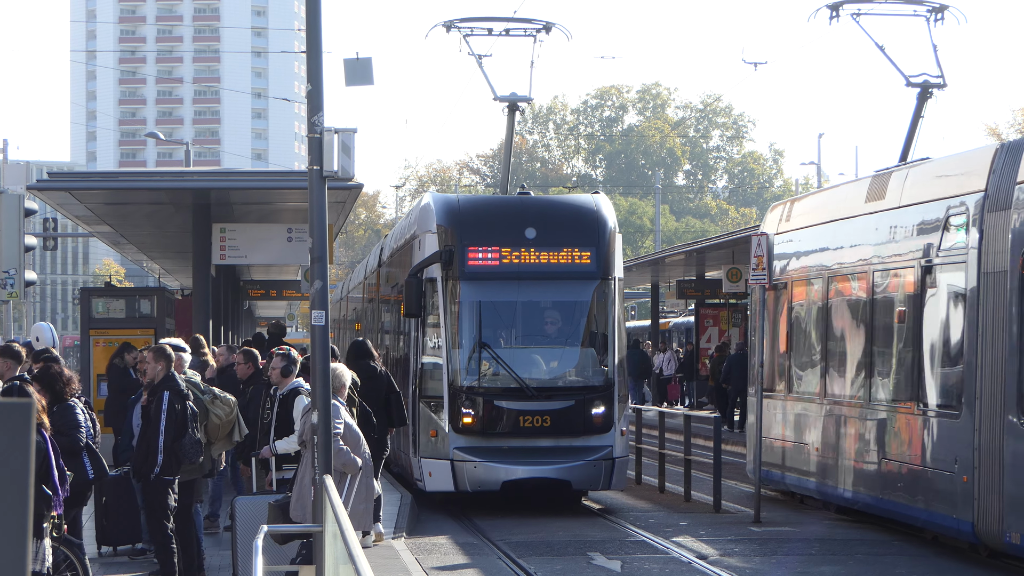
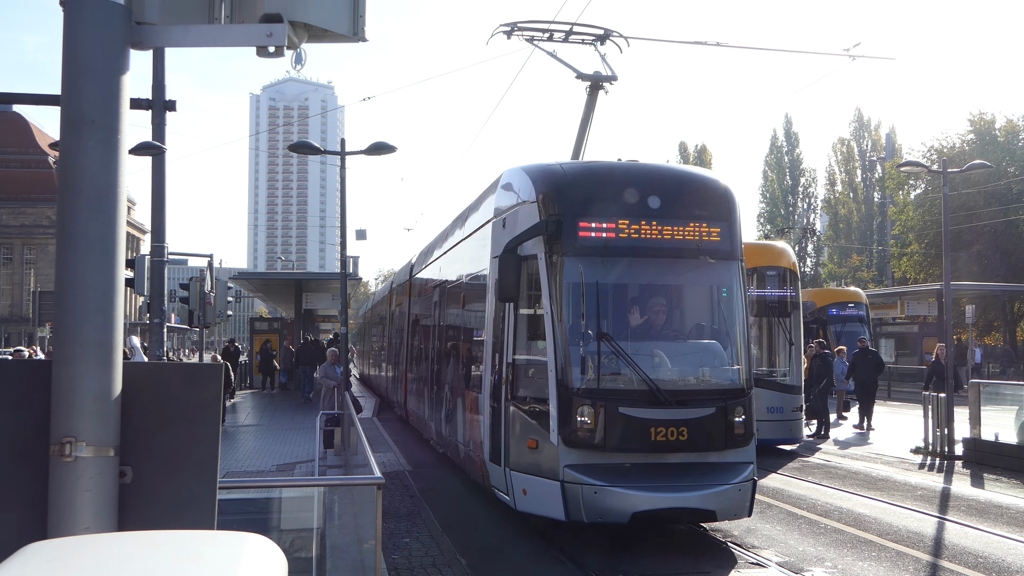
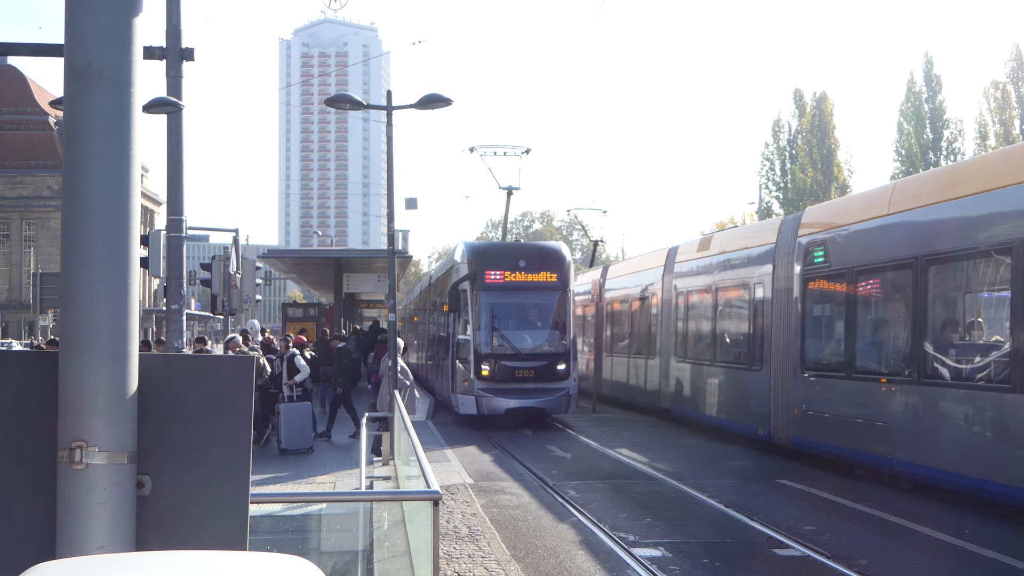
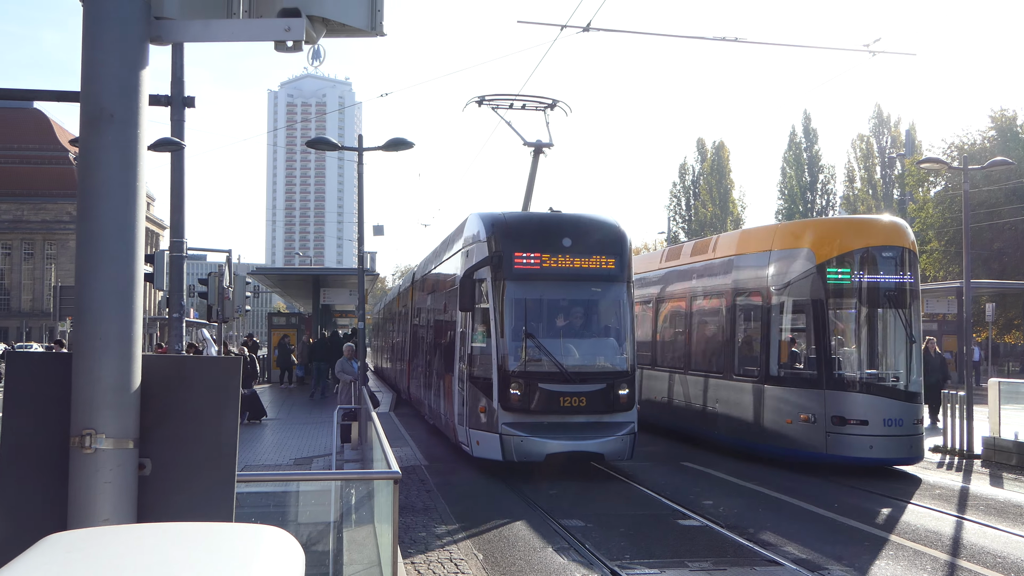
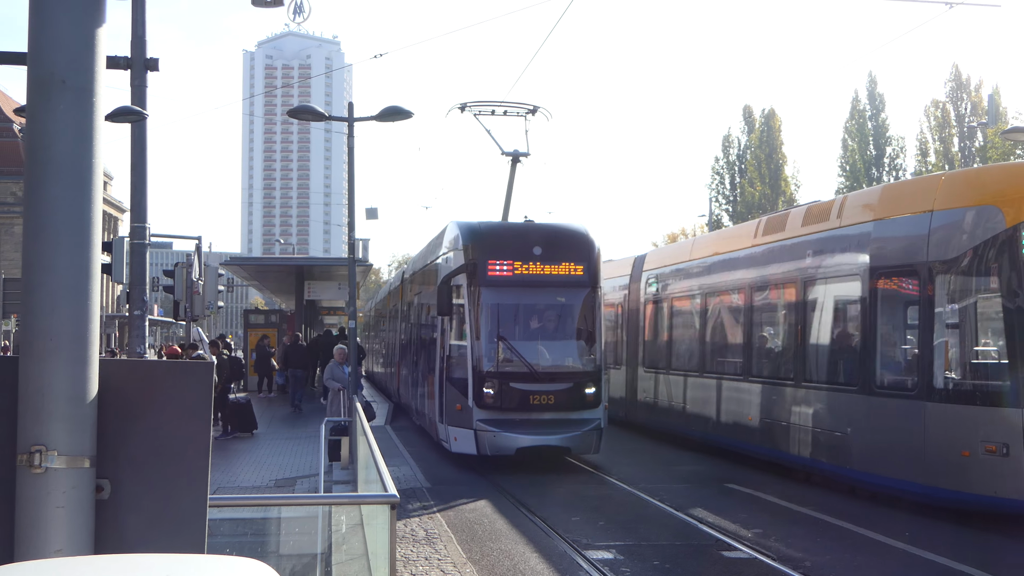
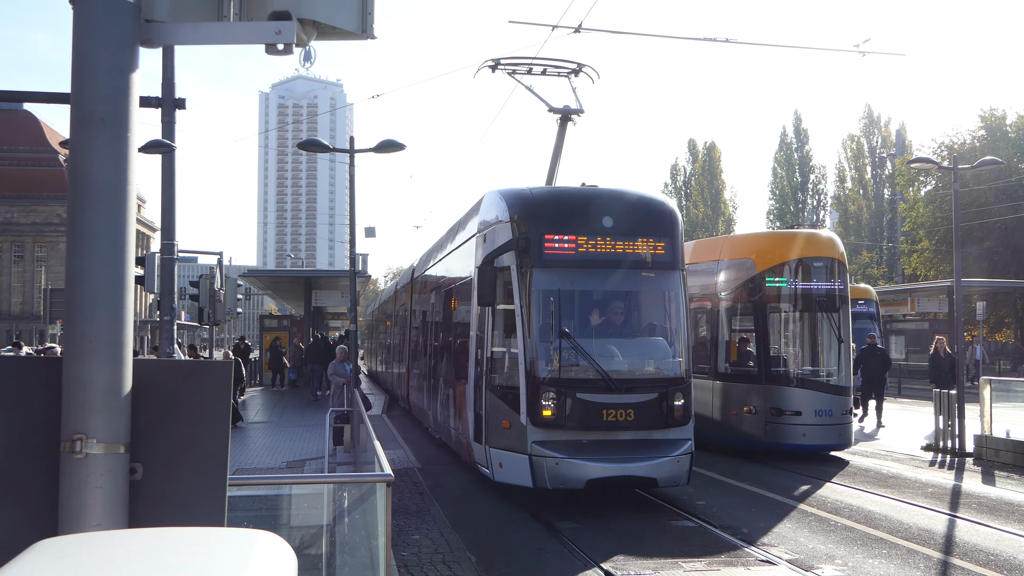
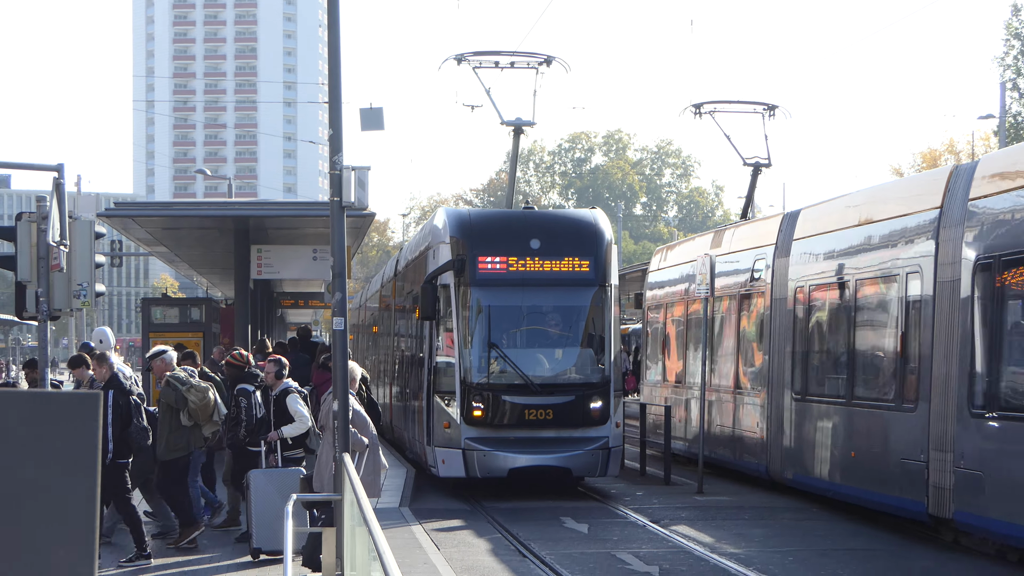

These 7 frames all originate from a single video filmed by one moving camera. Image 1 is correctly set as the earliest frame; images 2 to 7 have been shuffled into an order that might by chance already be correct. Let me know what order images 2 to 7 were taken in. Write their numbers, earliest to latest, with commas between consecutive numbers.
7, 3, 5, 4, 6, 2
